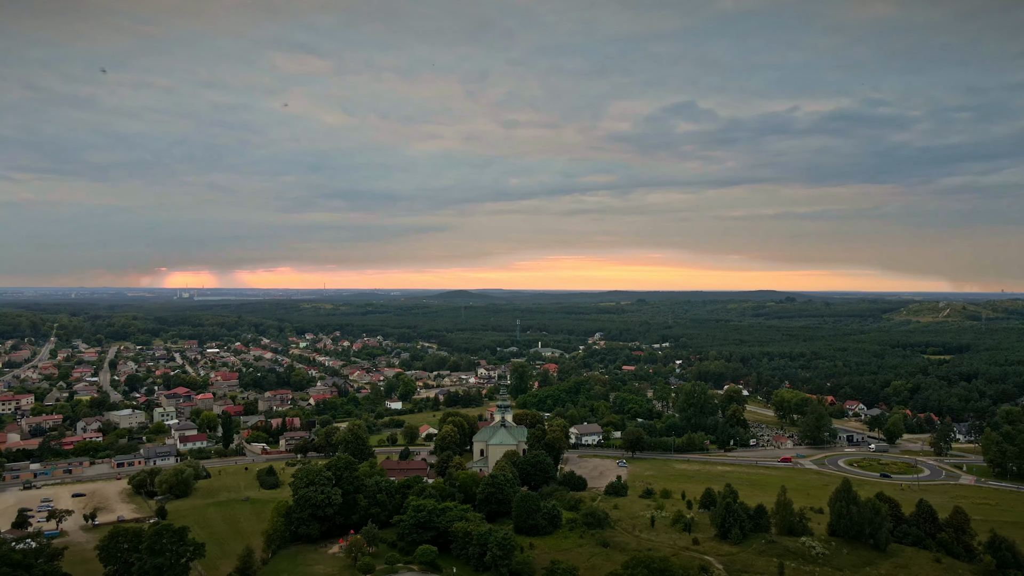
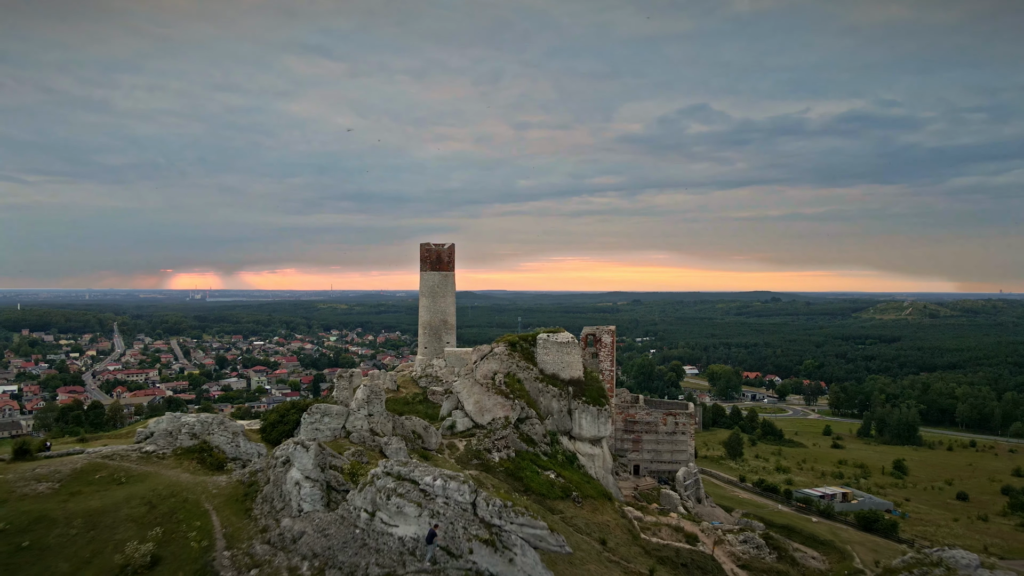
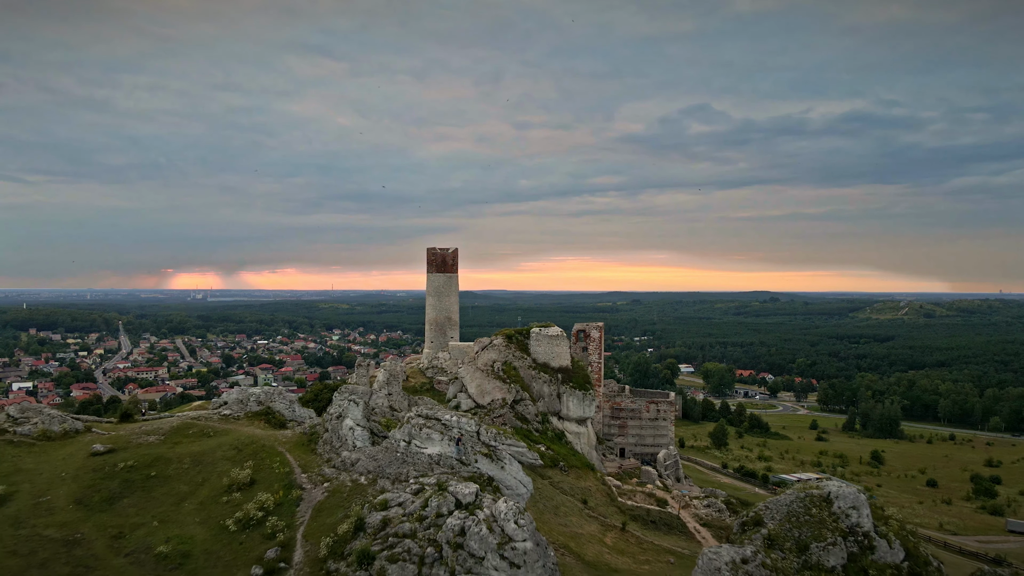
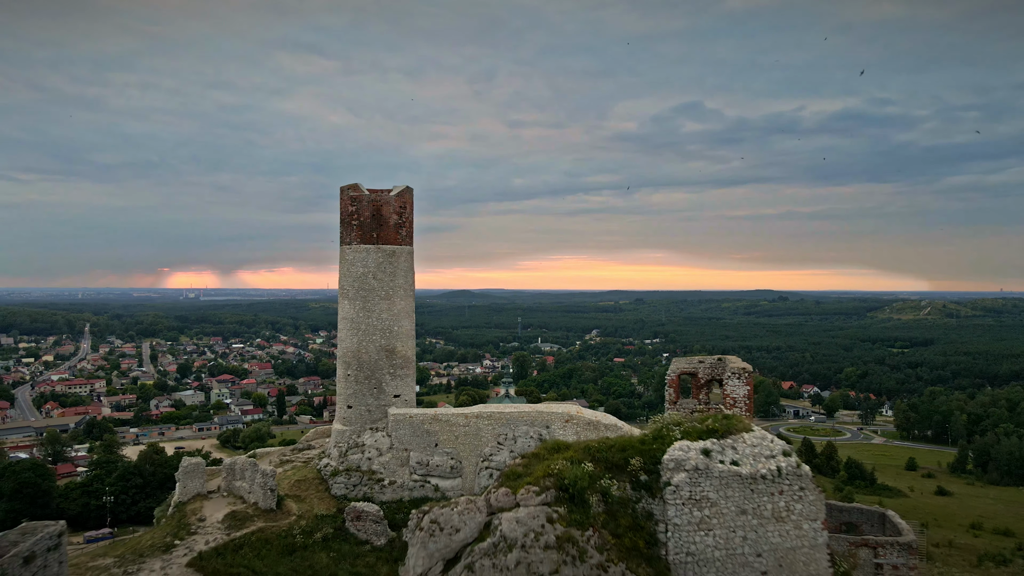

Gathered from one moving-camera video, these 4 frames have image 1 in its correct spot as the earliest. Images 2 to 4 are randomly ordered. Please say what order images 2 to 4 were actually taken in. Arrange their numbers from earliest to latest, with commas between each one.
4, 2, 3
